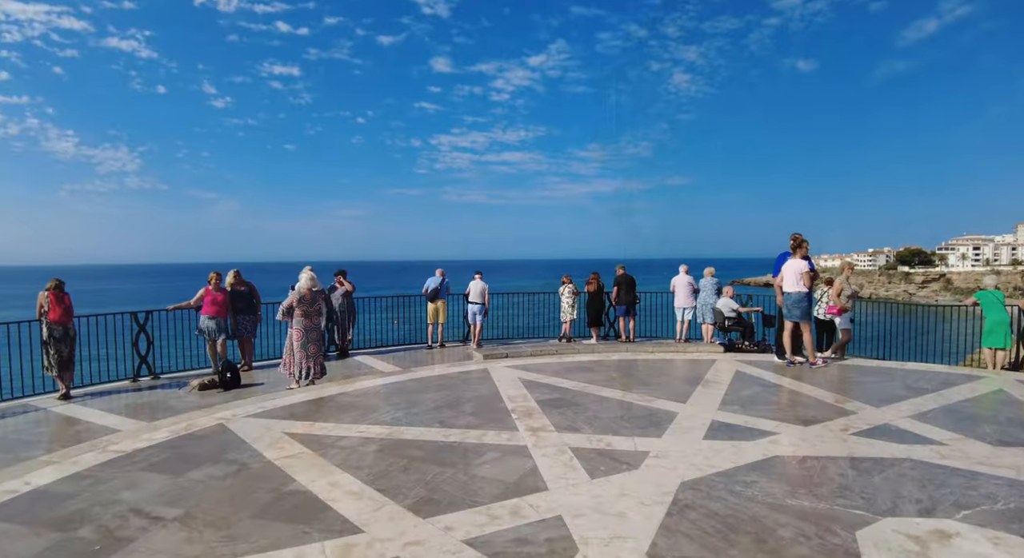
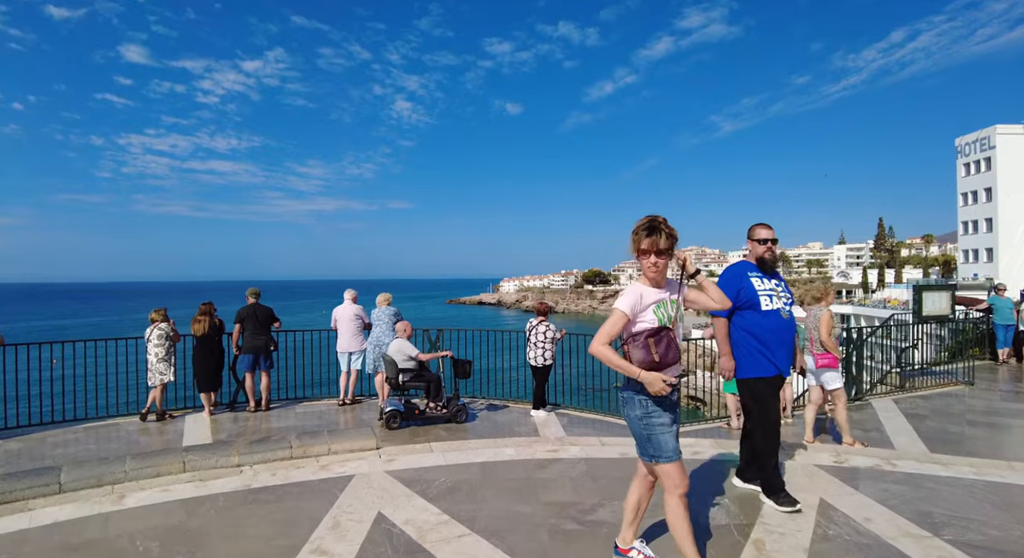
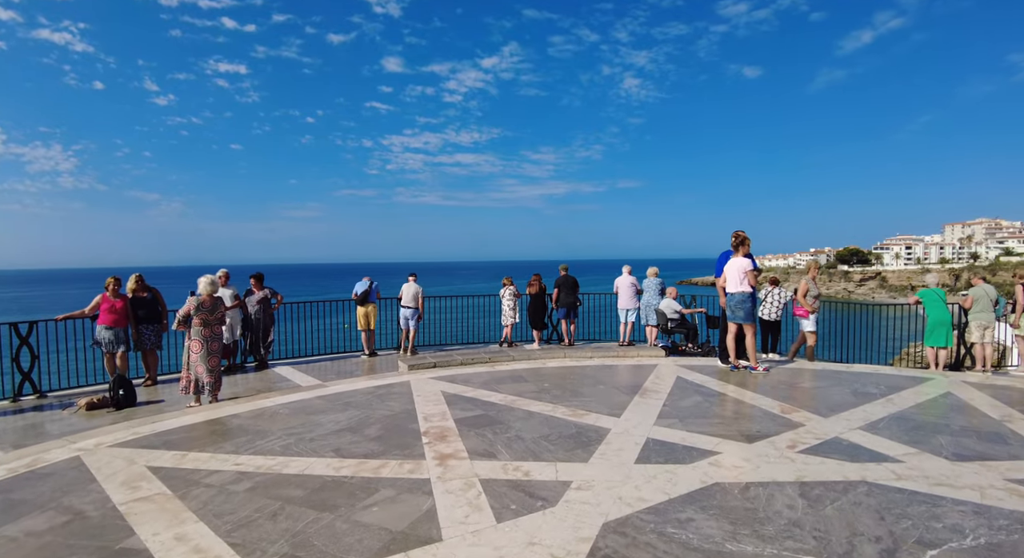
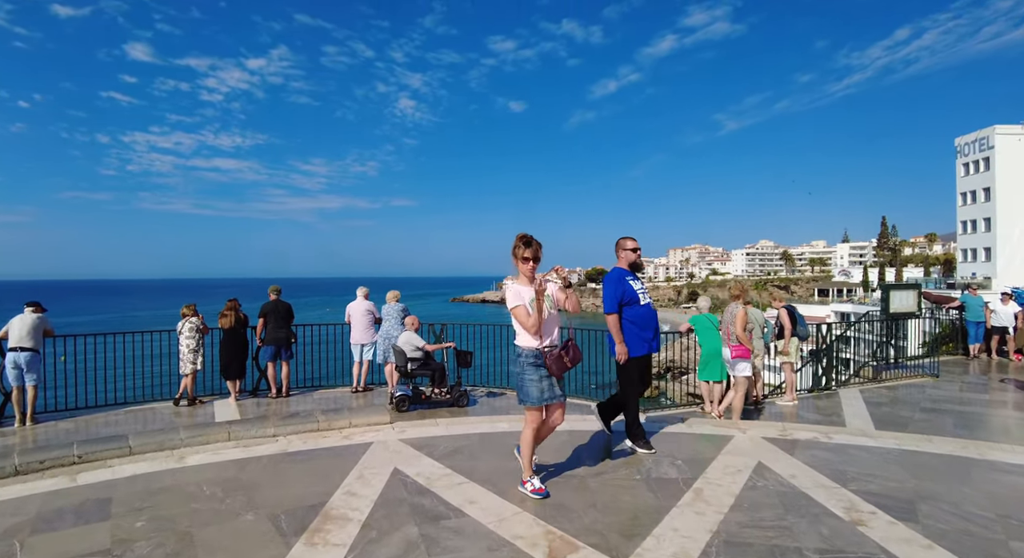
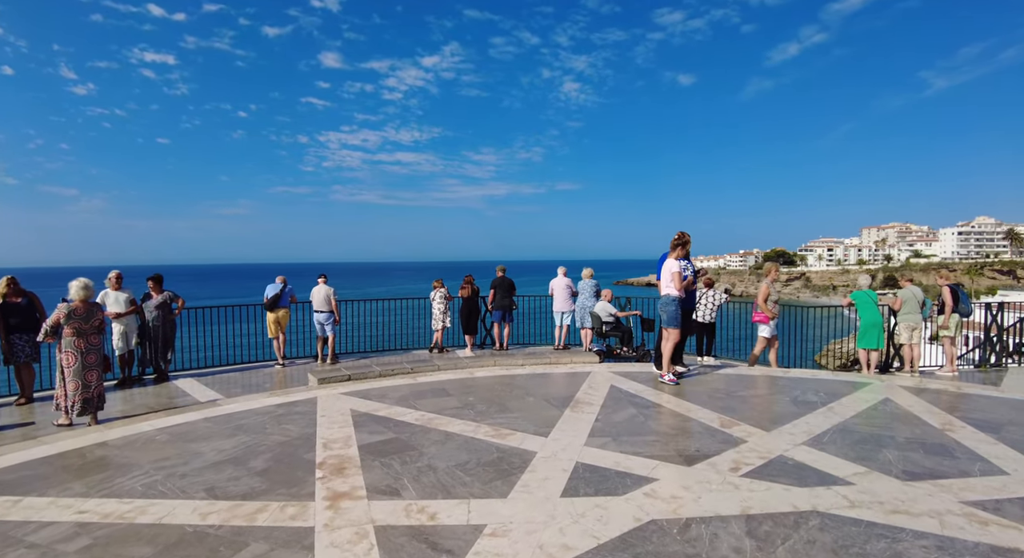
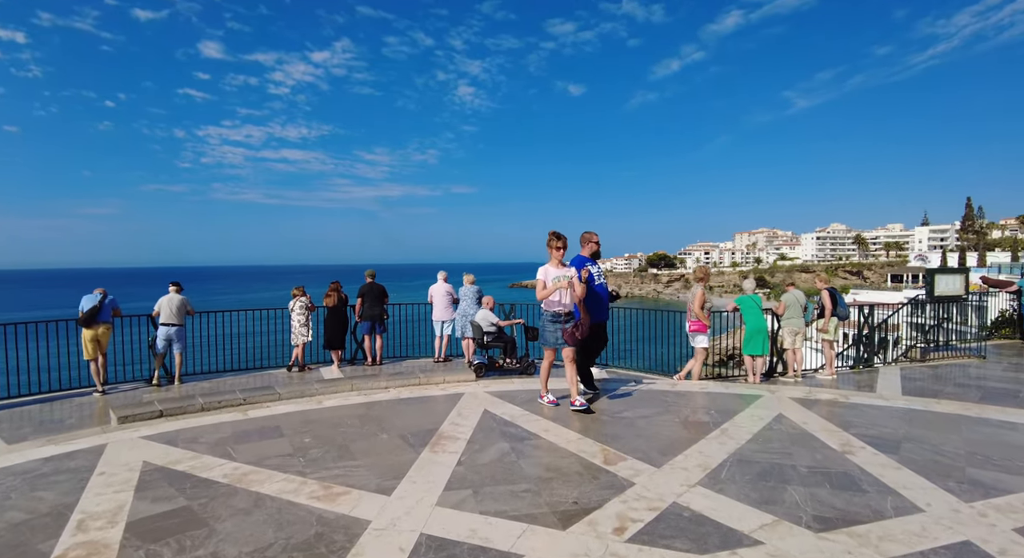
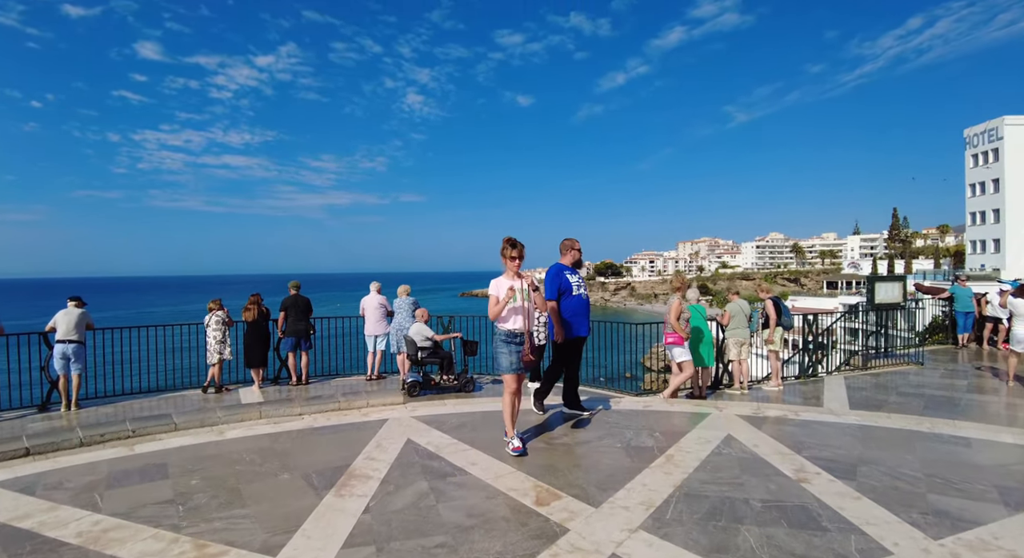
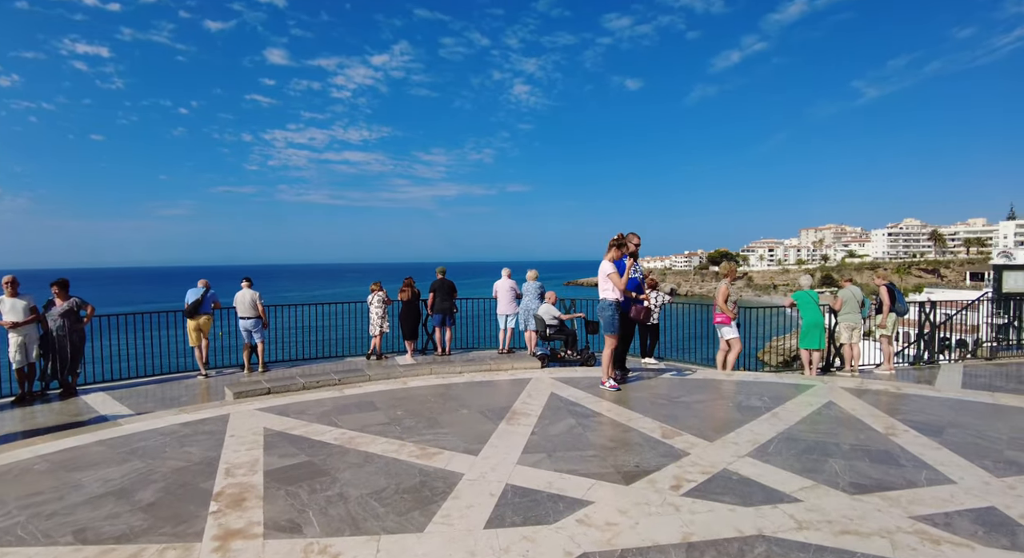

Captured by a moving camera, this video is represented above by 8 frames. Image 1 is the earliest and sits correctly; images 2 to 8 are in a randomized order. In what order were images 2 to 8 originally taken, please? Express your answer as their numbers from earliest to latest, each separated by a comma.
3, 5, 8, 6, 7, 4, 2
